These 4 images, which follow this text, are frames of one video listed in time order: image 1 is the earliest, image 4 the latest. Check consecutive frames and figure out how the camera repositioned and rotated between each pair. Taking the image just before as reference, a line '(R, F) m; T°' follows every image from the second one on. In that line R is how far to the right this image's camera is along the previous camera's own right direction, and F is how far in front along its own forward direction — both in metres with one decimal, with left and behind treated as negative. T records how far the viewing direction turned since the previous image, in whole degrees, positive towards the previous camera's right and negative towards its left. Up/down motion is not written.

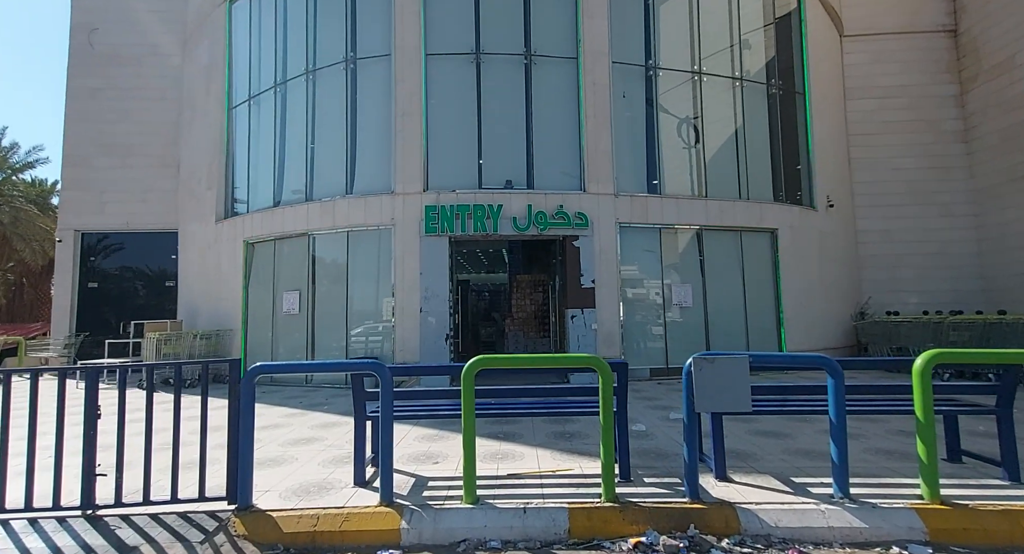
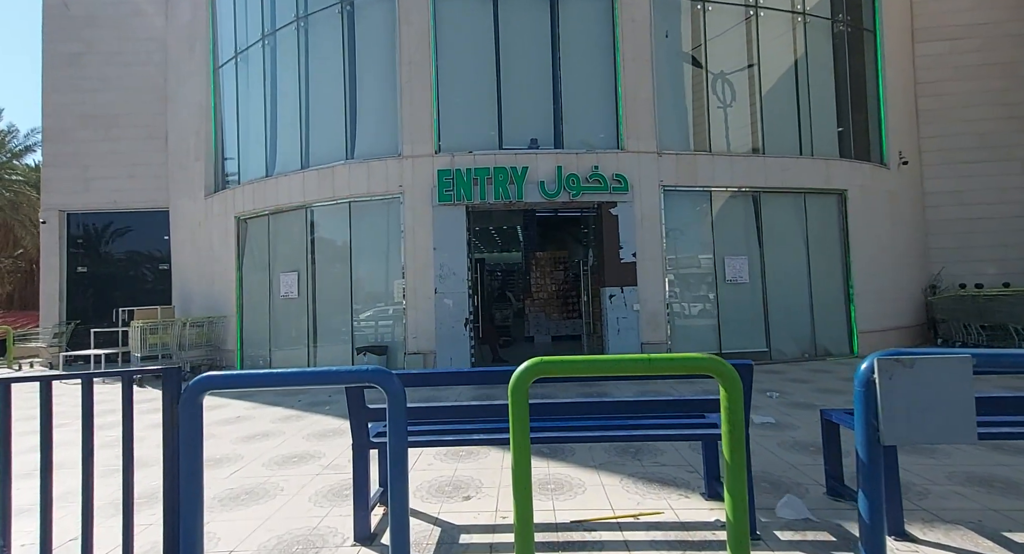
(-0.3, +1.5) m; -1°
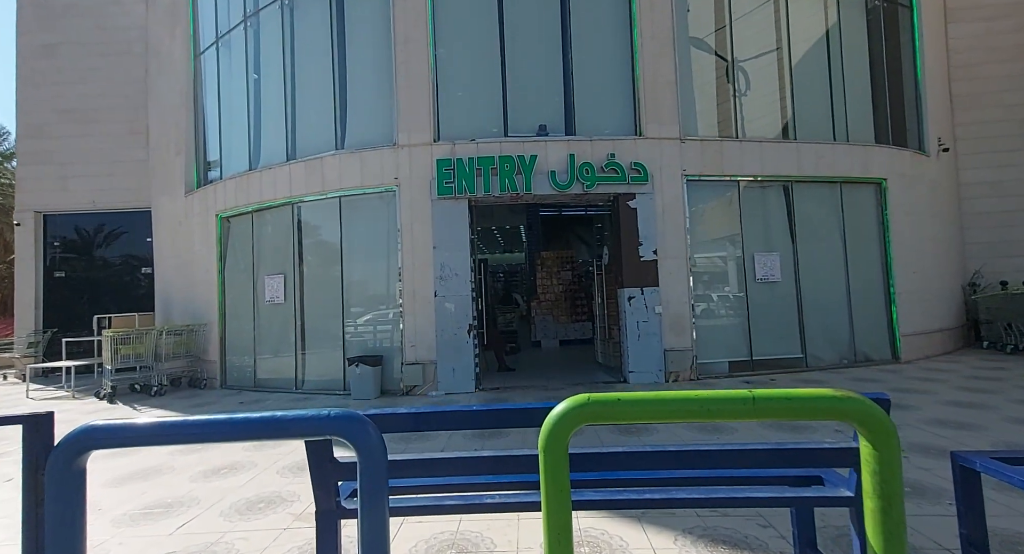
(-0.1, +0.9) m; 0°
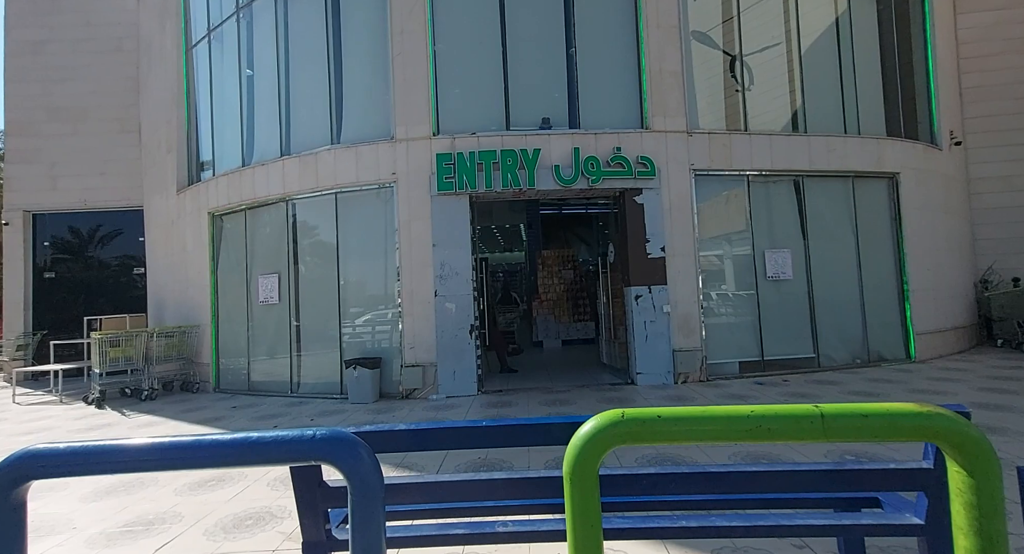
(-0.1, +0.3) m; 0°
